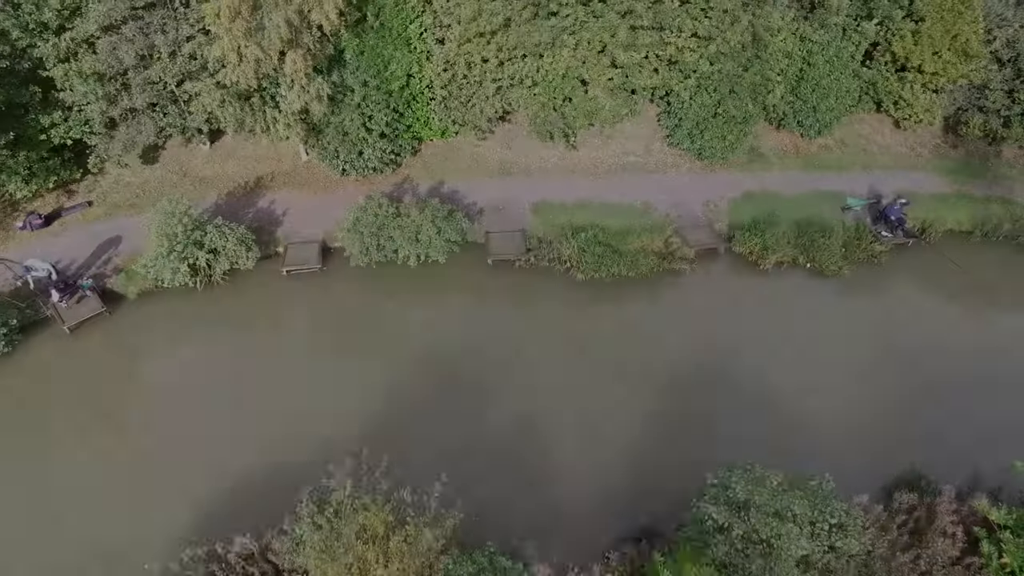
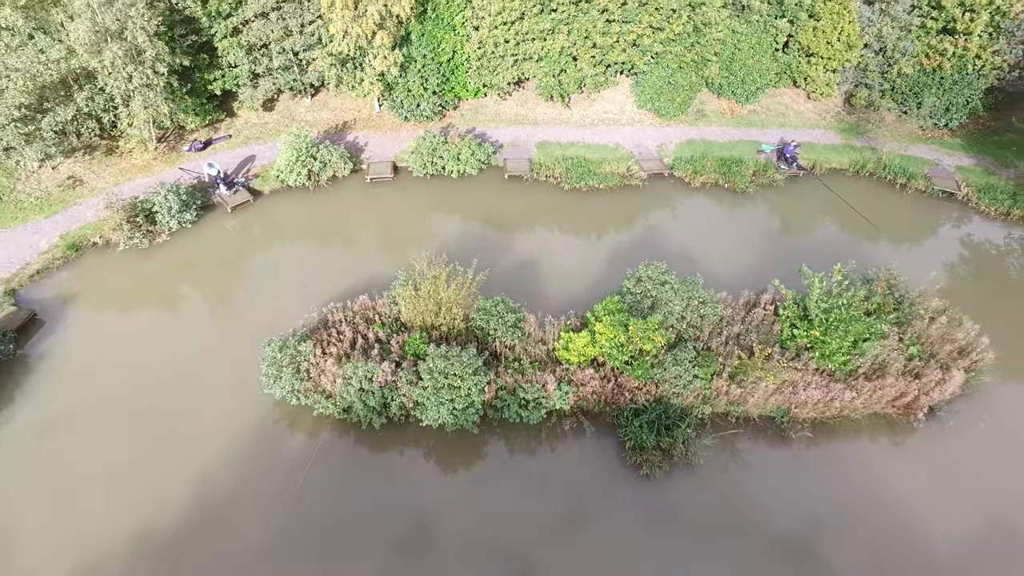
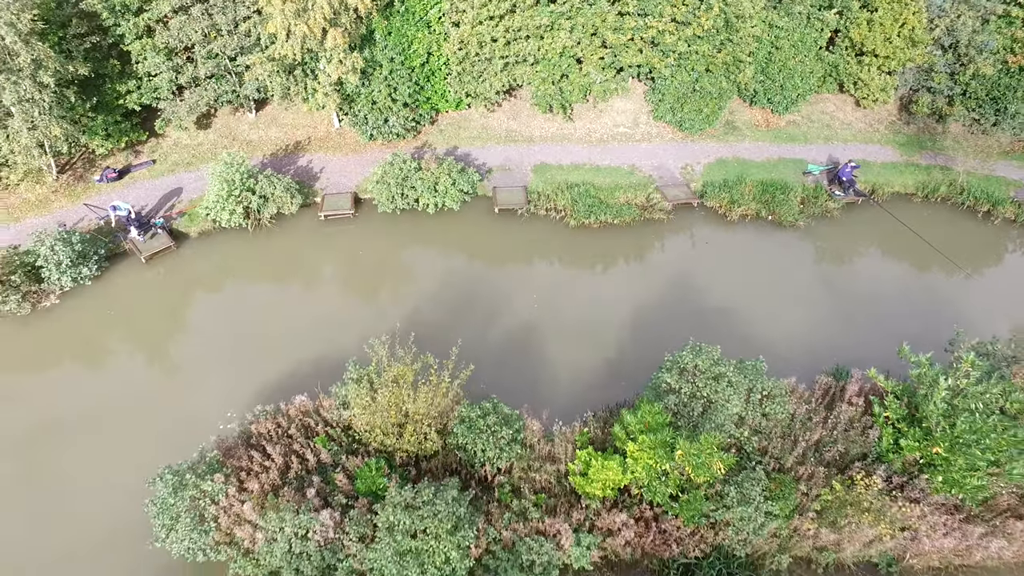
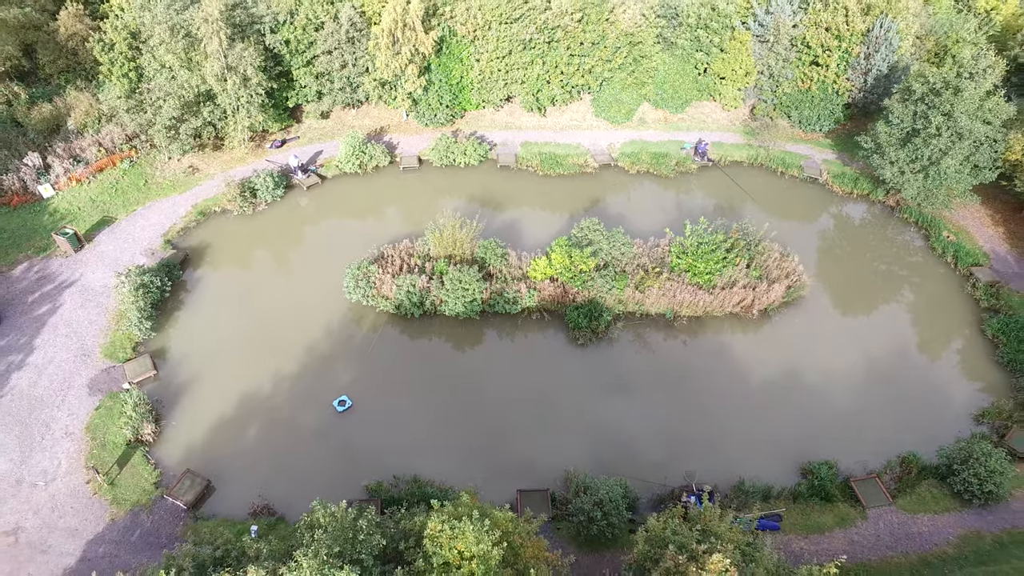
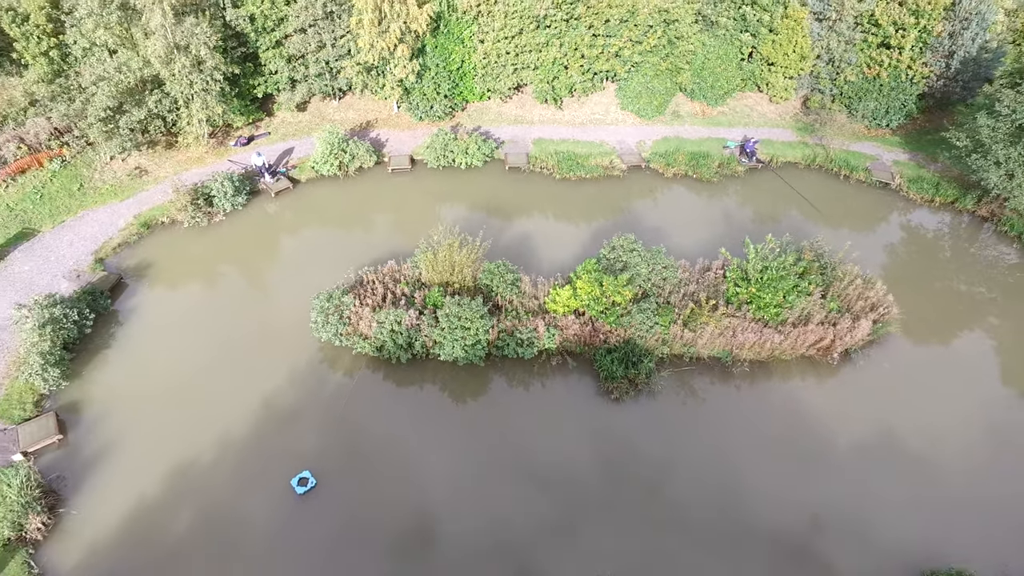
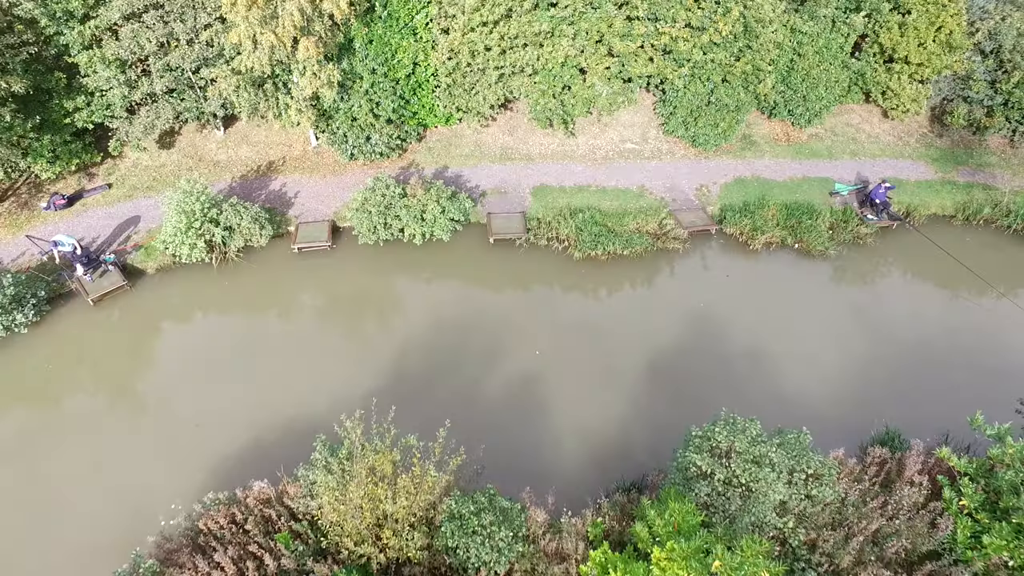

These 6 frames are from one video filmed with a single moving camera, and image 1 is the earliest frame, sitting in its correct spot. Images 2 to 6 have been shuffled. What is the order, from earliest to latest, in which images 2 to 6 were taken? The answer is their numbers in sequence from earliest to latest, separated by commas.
6, 3, 2, 5, 4
